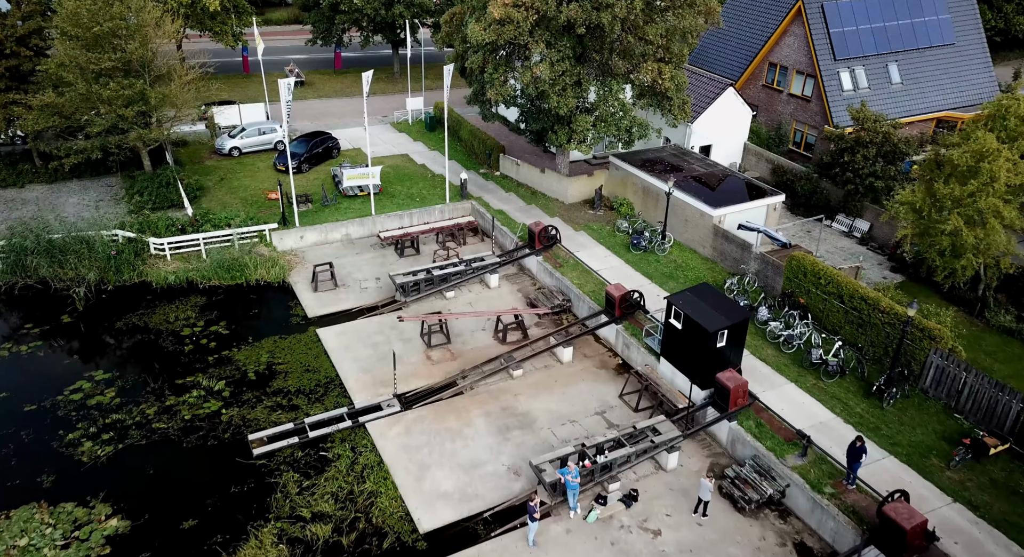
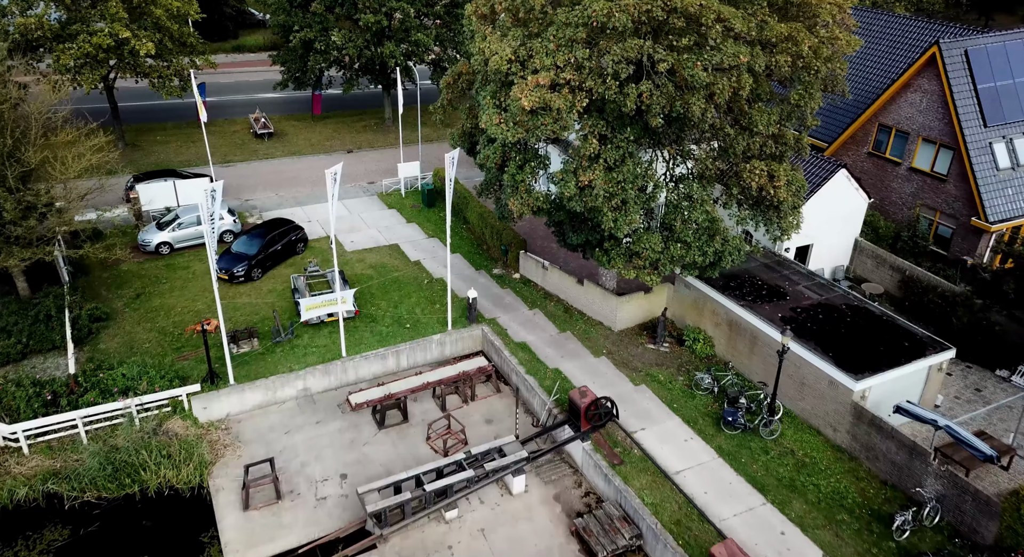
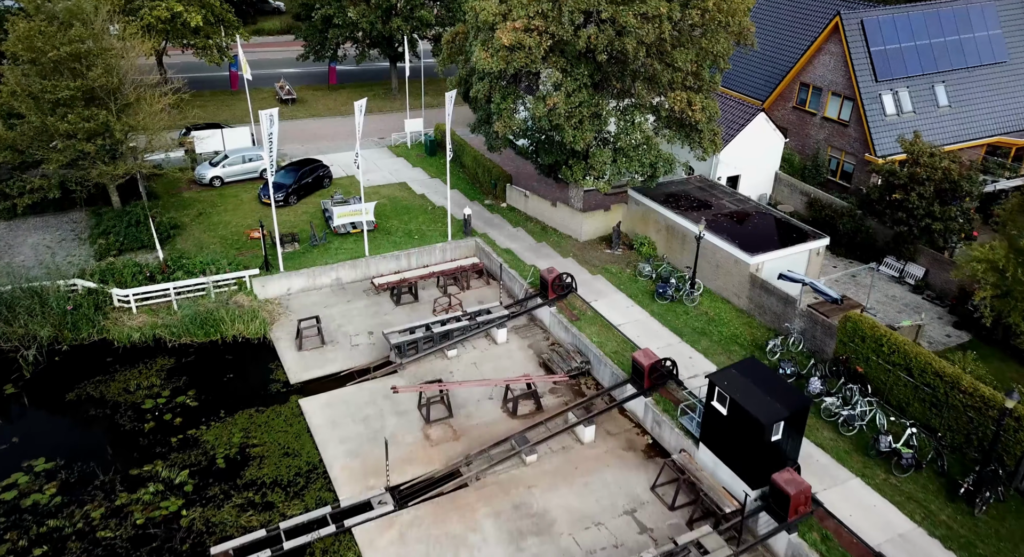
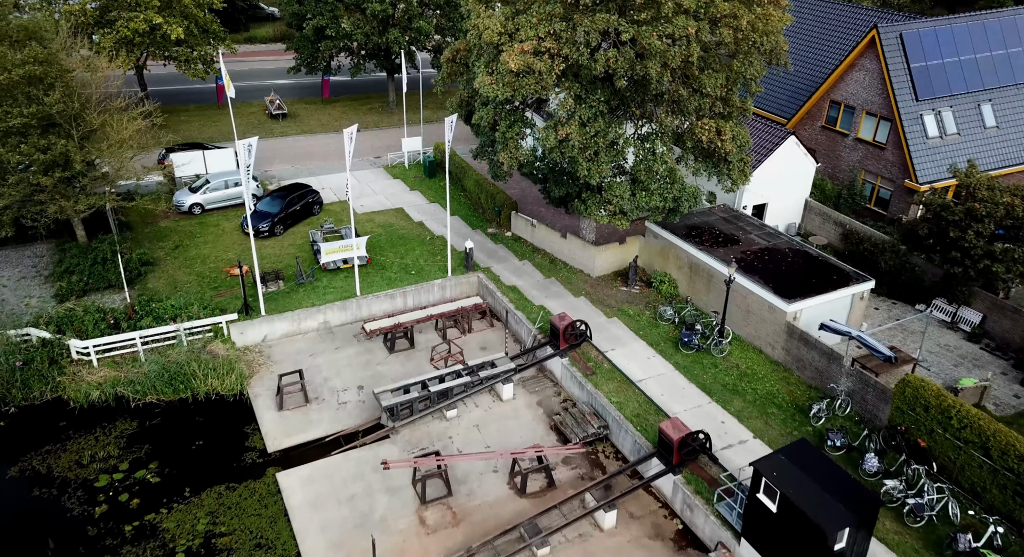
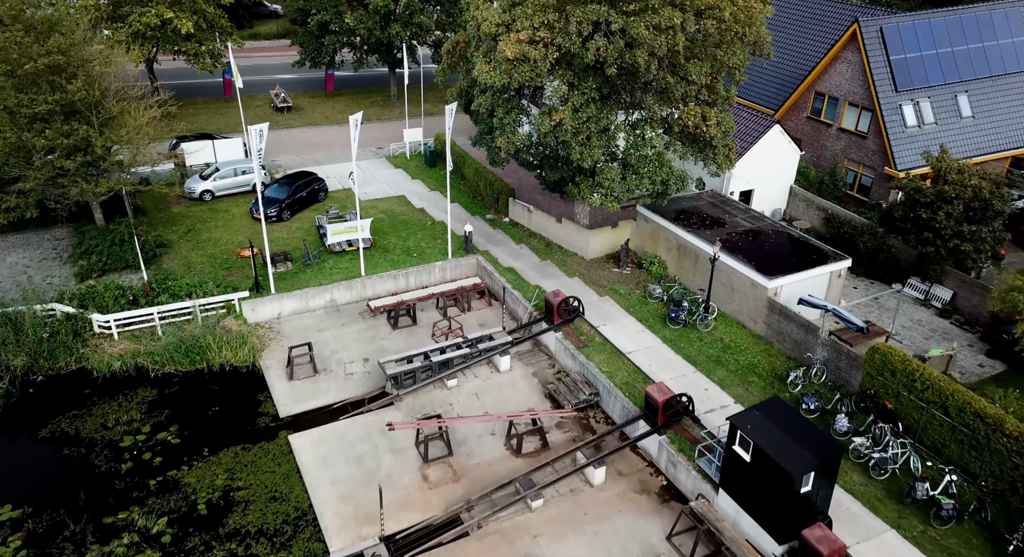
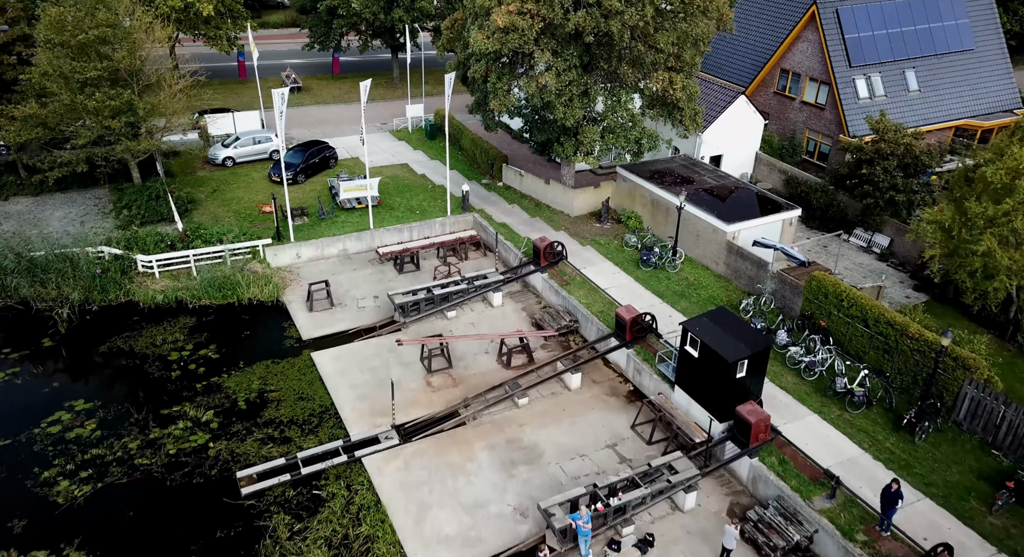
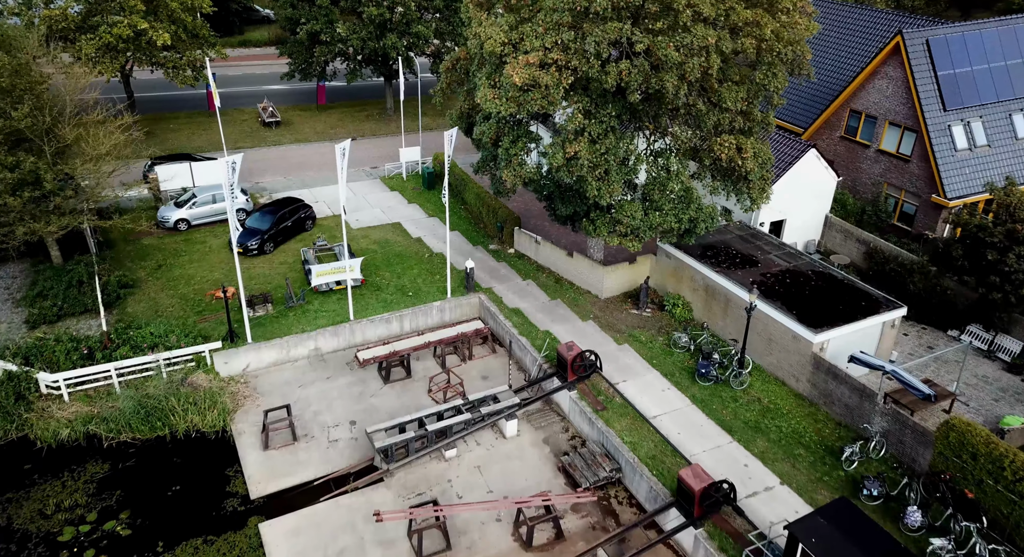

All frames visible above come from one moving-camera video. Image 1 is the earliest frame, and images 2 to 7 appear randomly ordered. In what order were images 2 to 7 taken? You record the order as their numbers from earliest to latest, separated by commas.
6, 3, 5, 4, 7, 2
